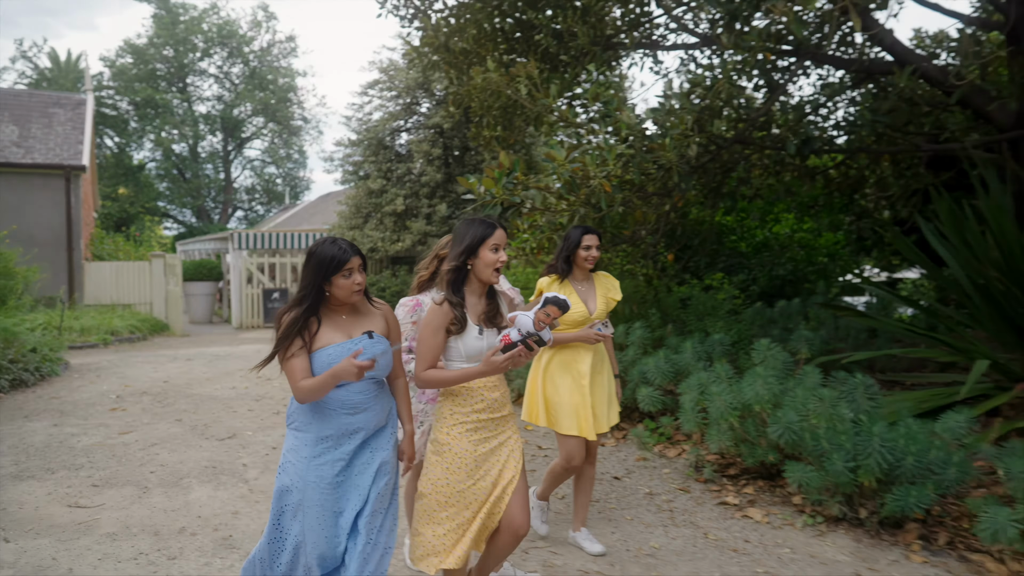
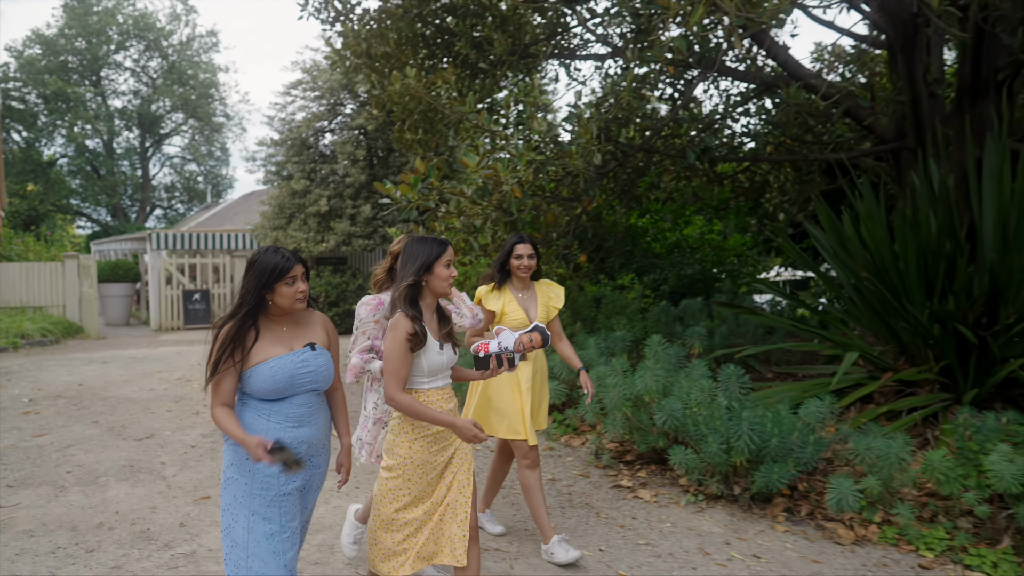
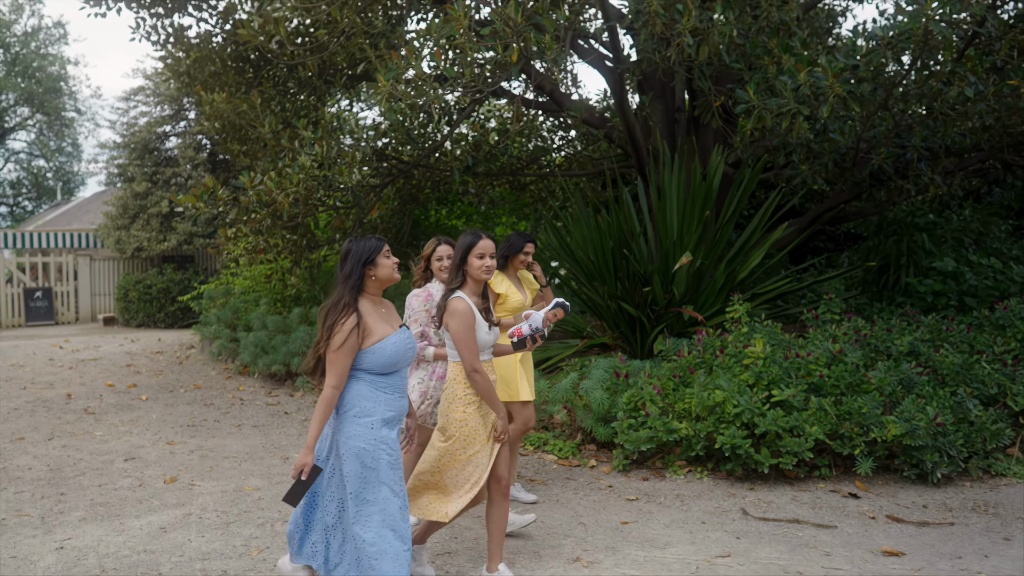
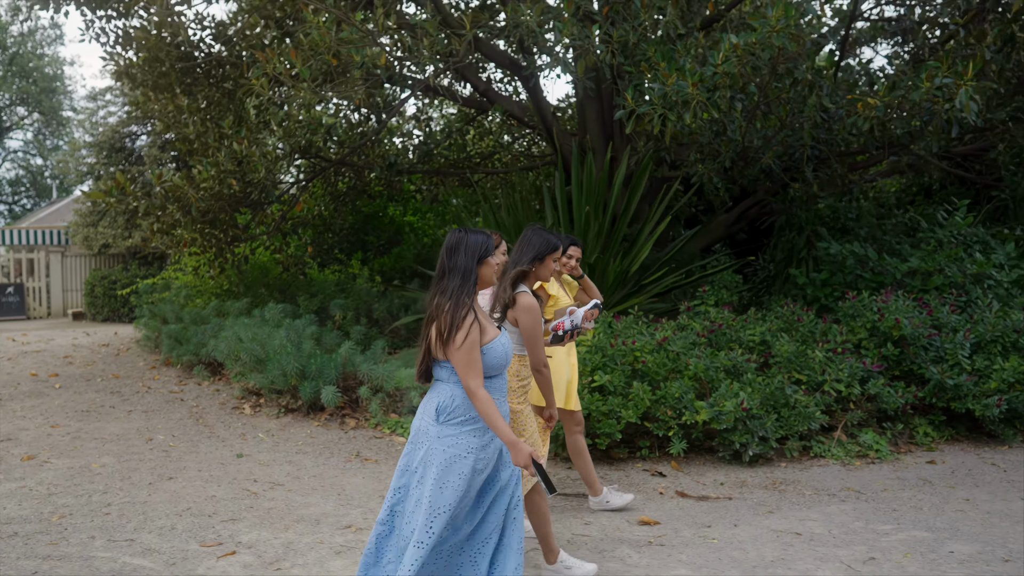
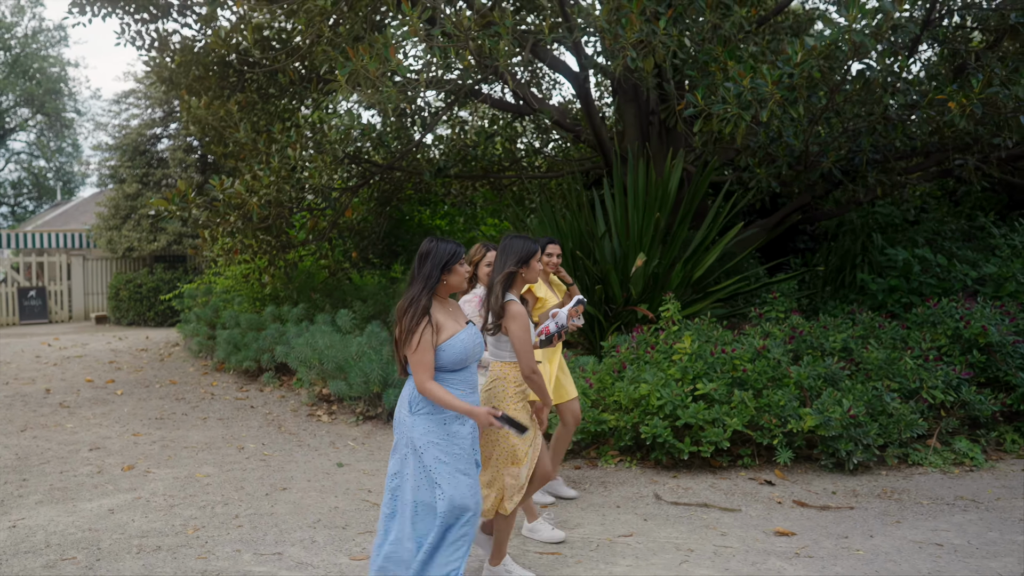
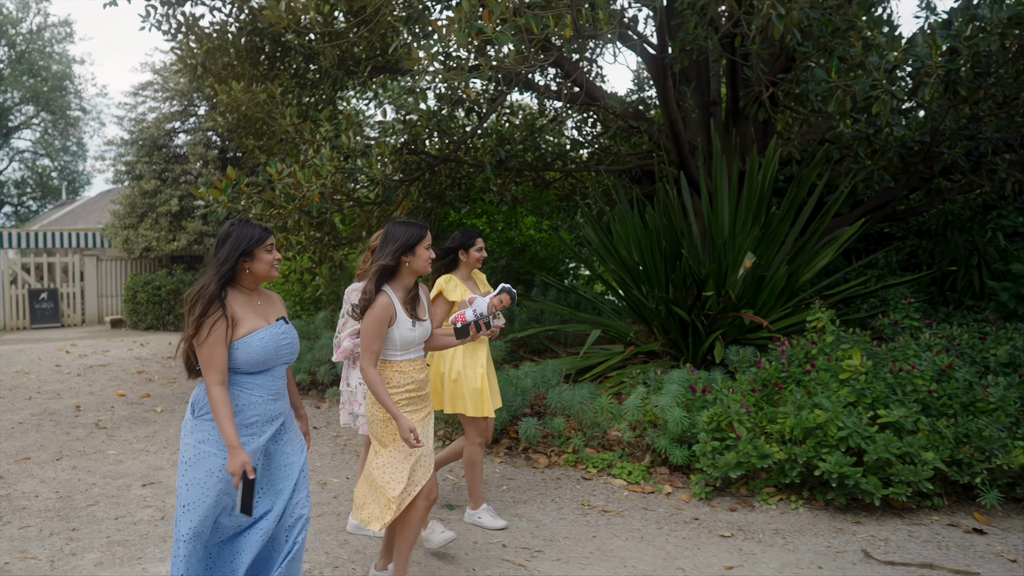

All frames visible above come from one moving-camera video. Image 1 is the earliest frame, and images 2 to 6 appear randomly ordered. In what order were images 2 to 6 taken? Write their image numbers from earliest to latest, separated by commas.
2, 6, 3, 5, 4
